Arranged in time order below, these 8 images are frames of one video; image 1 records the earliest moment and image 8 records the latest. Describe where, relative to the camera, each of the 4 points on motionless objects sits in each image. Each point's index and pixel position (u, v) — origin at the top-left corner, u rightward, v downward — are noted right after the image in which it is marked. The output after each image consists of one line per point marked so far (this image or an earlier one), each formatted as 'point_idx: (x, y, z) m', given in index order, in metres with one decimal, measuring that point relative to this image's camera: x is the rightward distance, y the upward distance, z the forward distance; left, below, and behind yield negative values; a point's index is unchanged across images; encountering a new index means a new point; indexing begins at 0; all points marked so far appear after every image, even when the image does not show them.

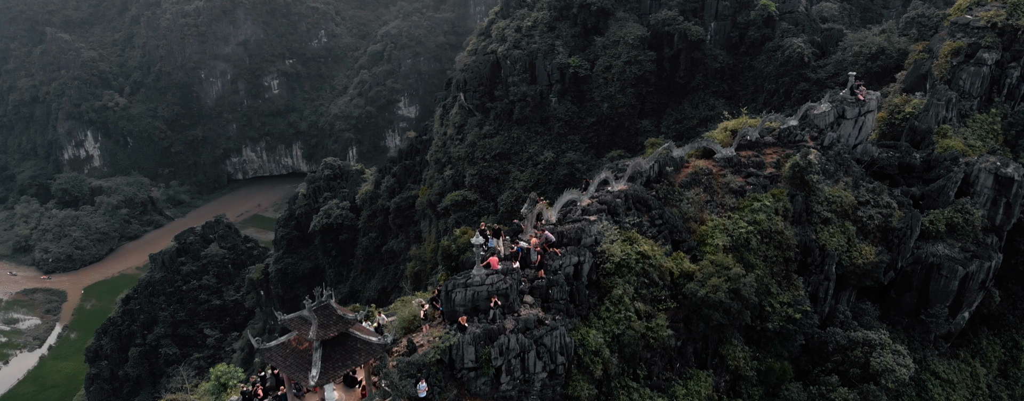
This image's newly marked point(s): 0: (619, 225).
0: (+2.3, -0.4, +16.5) m
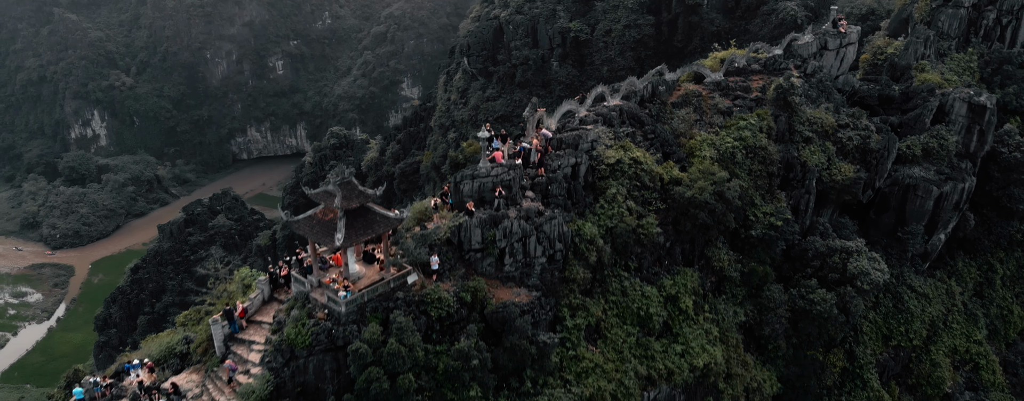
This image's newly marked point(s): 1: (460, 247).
0: (+2.4, +1.6, +17.8) m
1: (-1.0, -0.9, +14.9) m
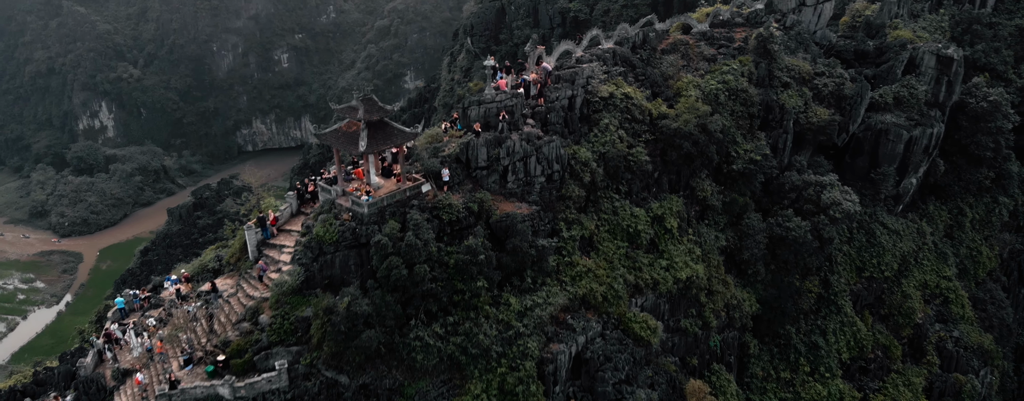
0: (+2.4, +3.3, +19.6) m
1: (-1.0, +0.8, +16.6) m
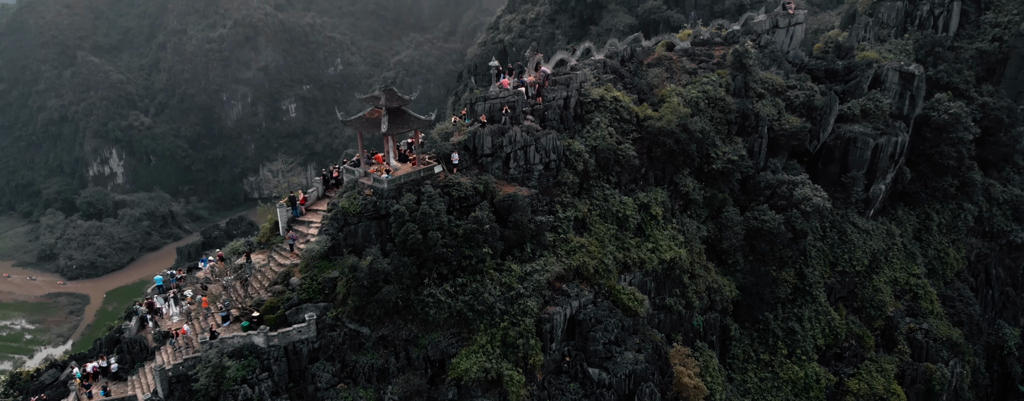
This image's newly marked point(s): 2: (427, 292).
0: (+2.5, +3.5, +21.9) m
1: (-0.9, +1.2, +18.8) m
2: (-1.9, -2.0, +16.7) m
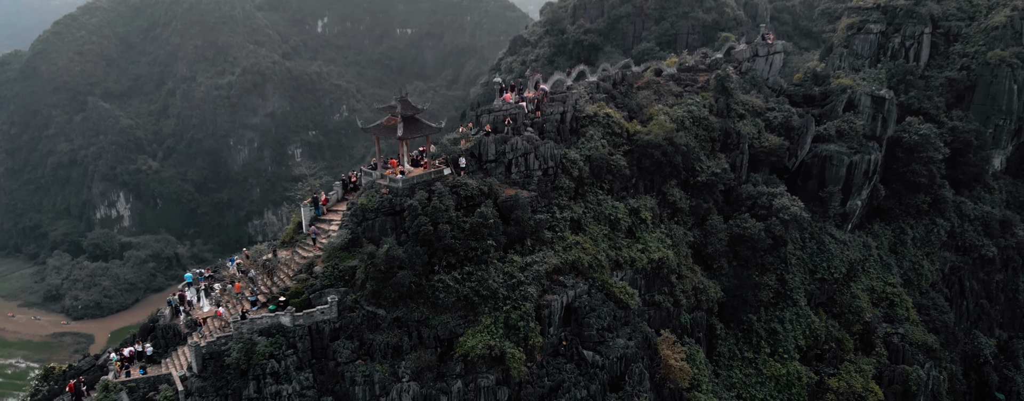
0: (+2.5, +3.3, +24.1) m
1: (-0.9, +1.2, +20.9) m
2: (-1.8, -1.9, +18.5) m
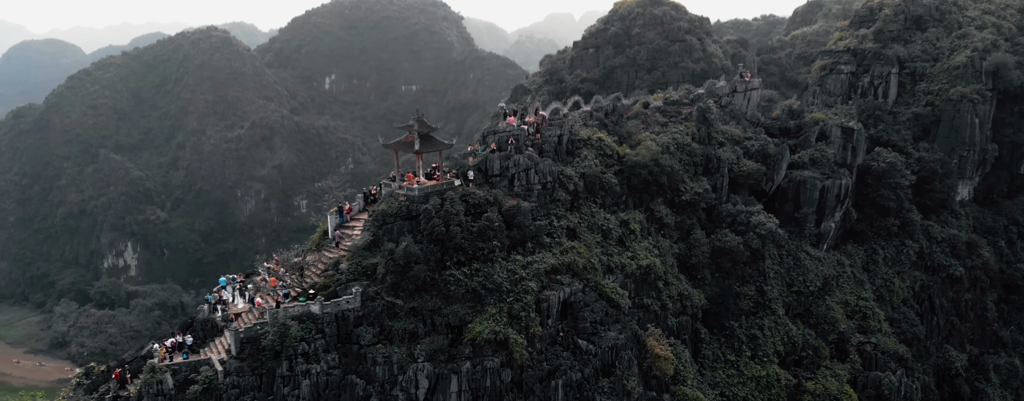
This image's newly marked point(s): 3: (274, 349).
0: (+2.6, +2.7, +26.9) m
1: (-0.8, +0.9, +23.5) m
2: (-1.7, -2.0, +21.0) m
3: (-6.0, -3.8, +19.5) m
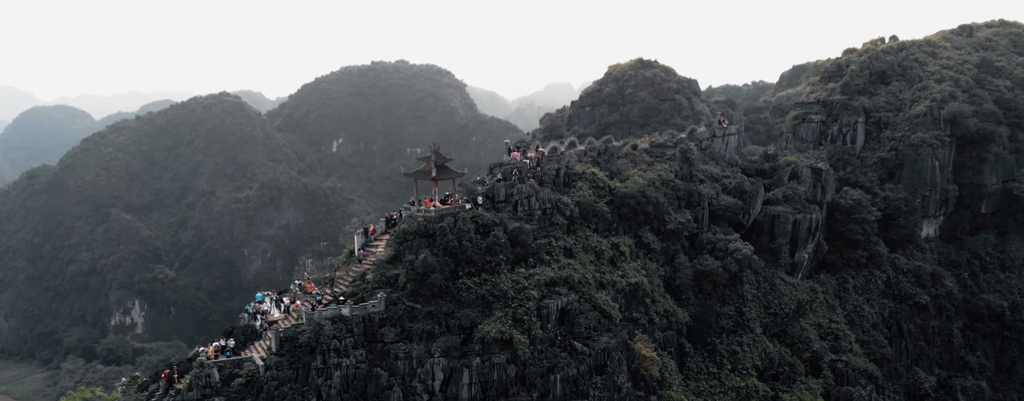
0: (+2.8, +1.6, +30.4) m
1: (-0.7, 0.0, +26.9) m
2: (-1.6, -2.6, +24.1) m
3: (-5.9, -4.2, +22.5) m
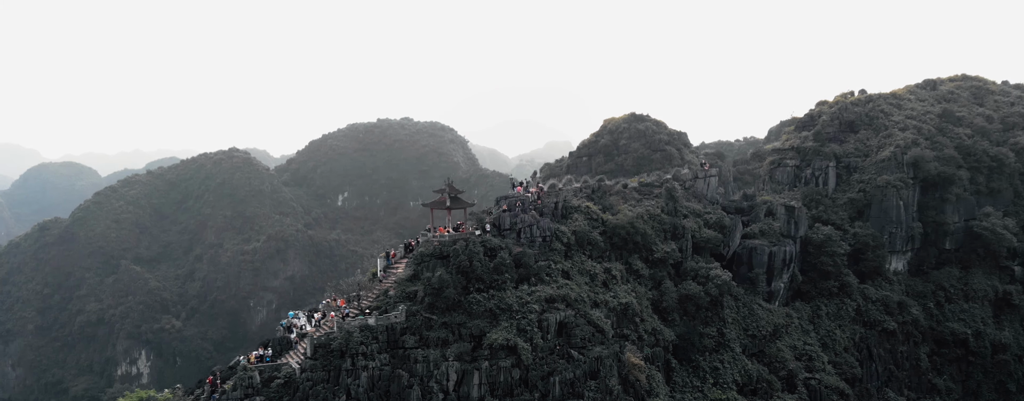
0: (+2.9, +0.2, +34.2) m
1: (-0.5, -1.1, +30.6) m
2: (-1.5, -3.5, +27.6) m
3: (-5.8, -5.0, +25.9) m
